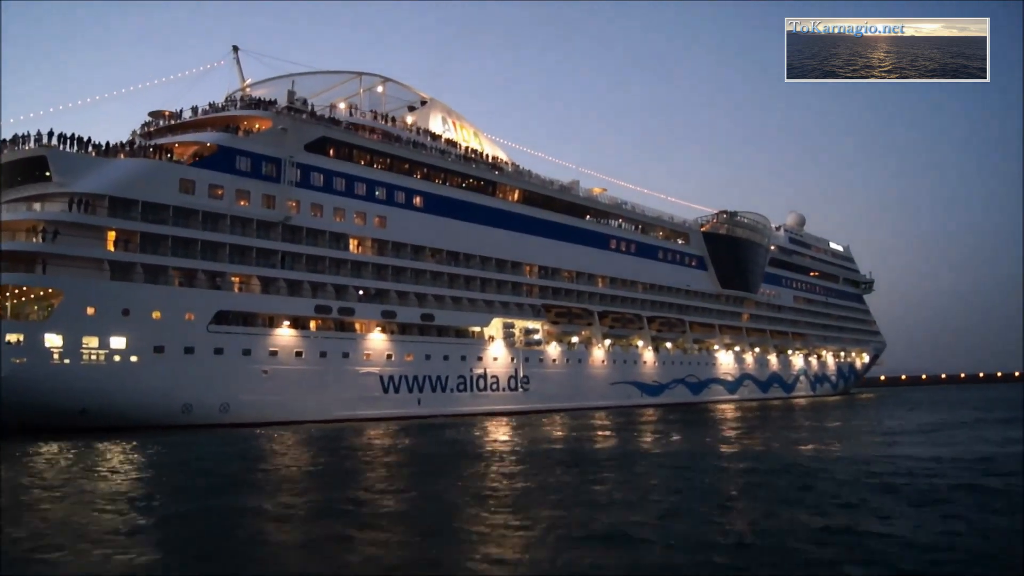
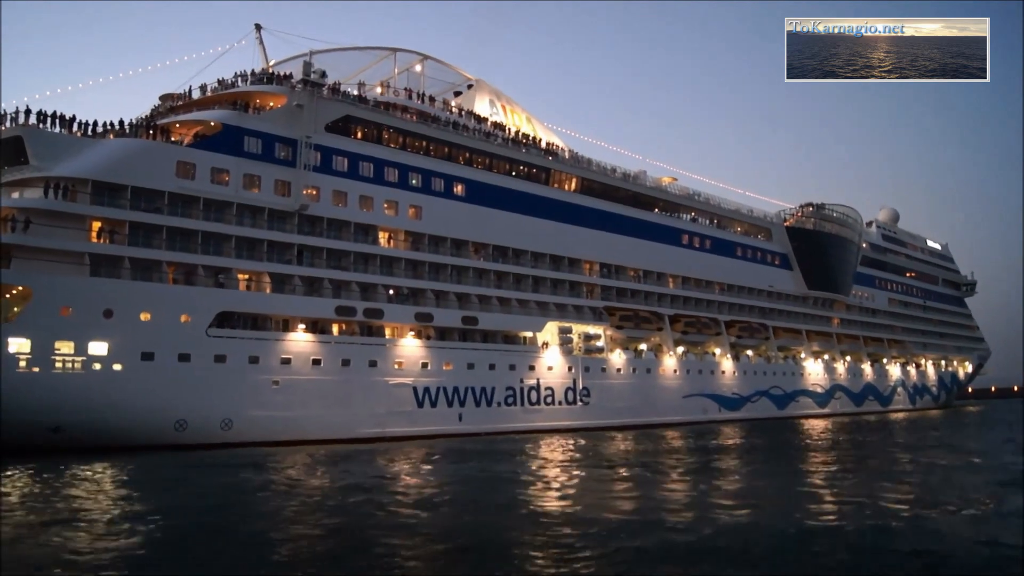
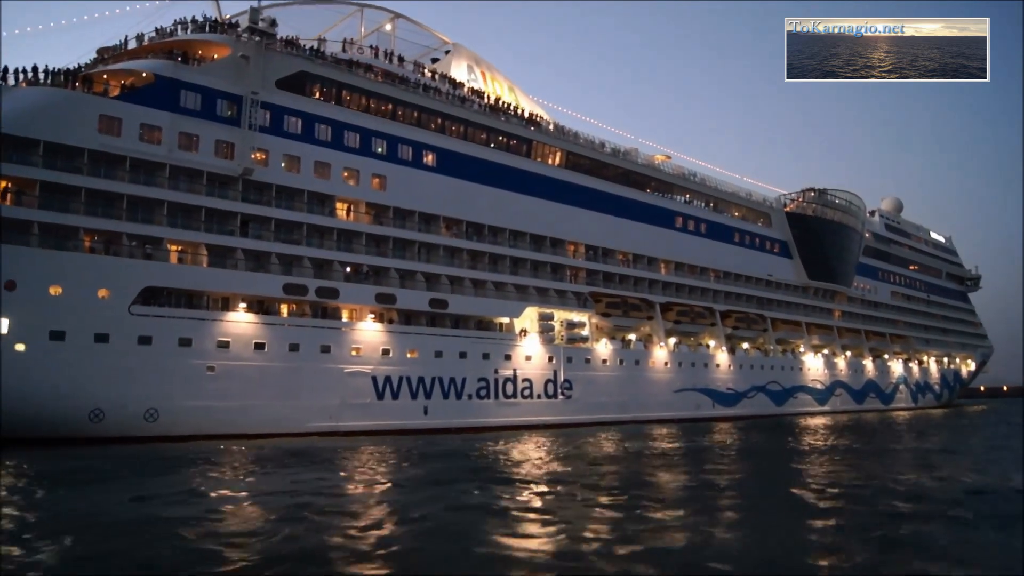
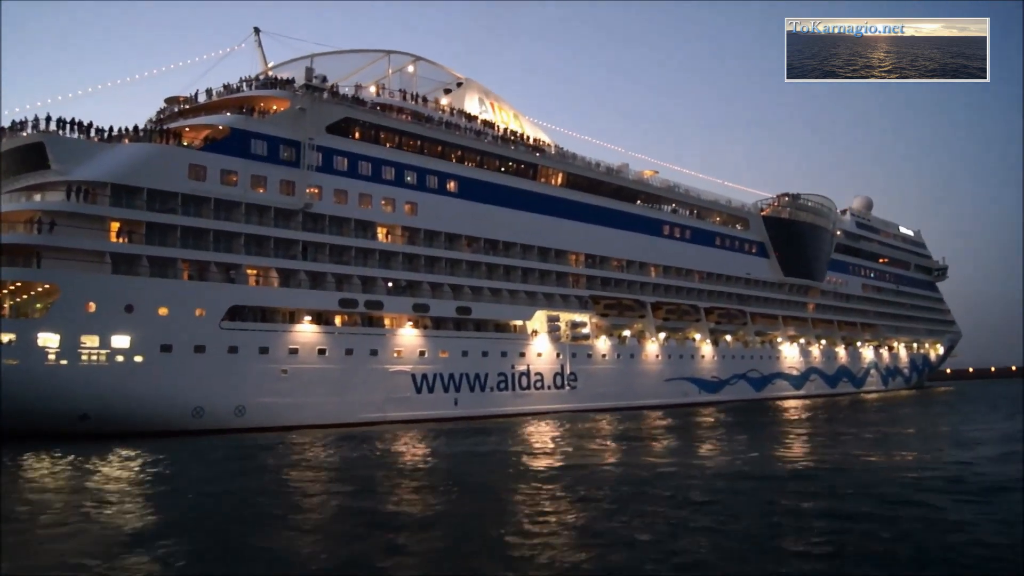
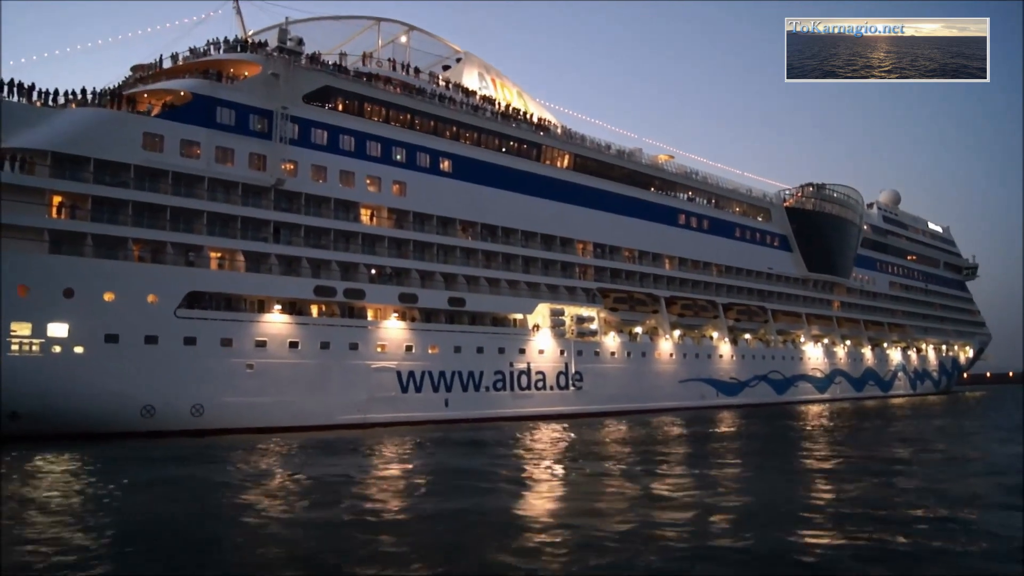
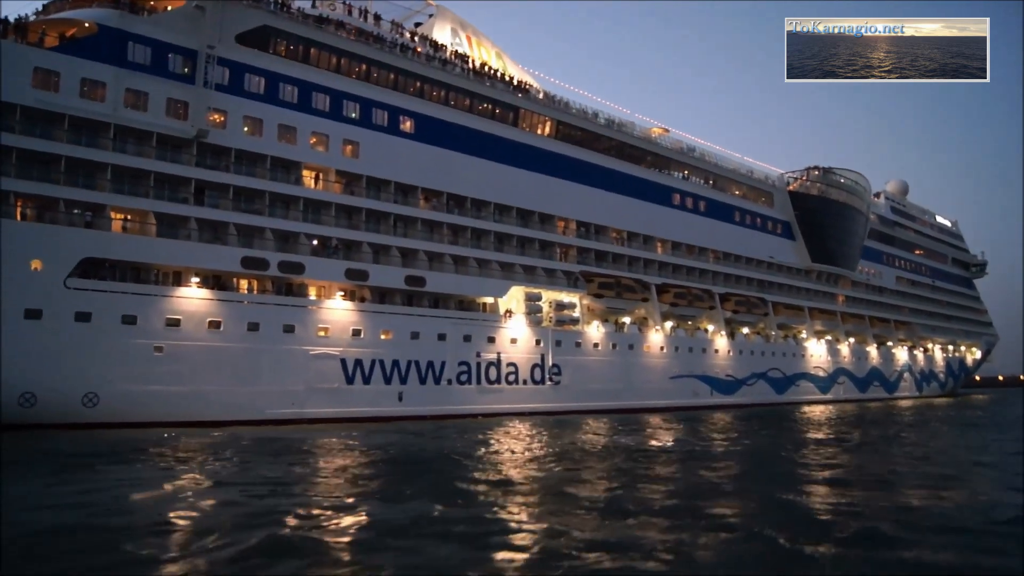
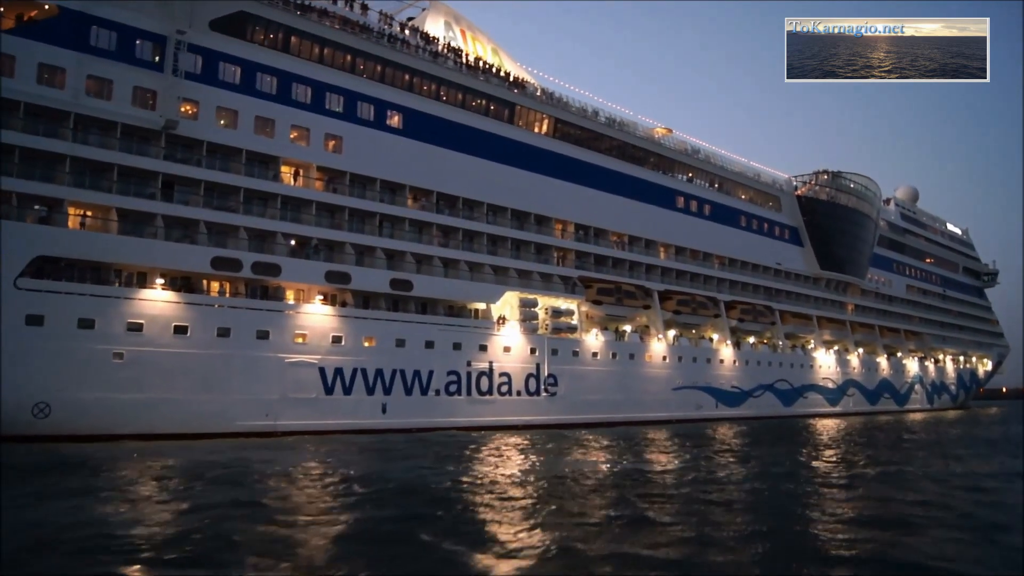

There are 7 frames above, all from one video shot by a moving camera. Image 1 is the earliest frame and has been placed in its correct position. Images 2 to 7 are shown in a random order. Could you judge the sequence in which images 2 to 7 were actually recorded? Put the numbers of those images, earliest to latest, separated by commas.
4, 2, 5, 3, 6, 7
